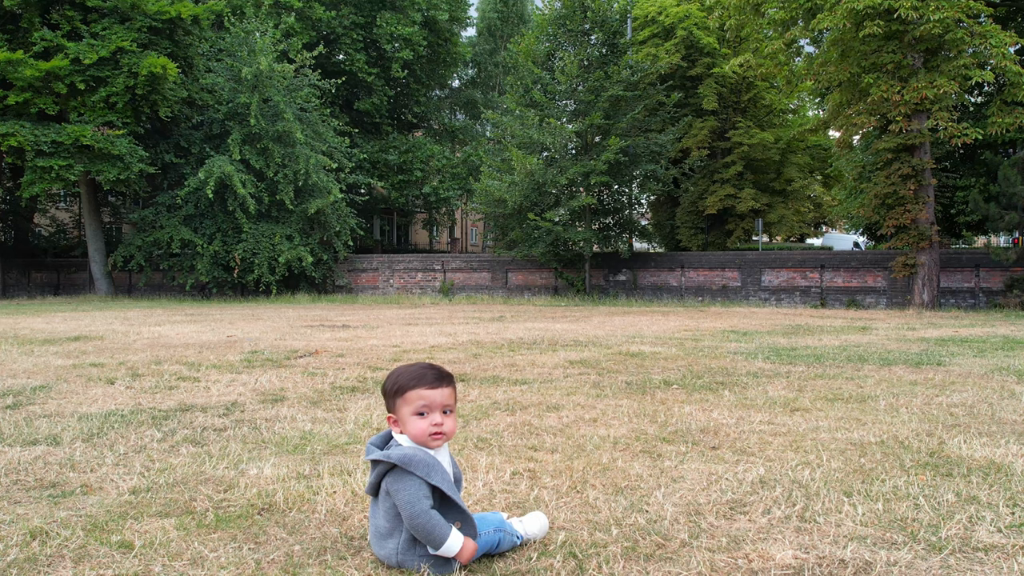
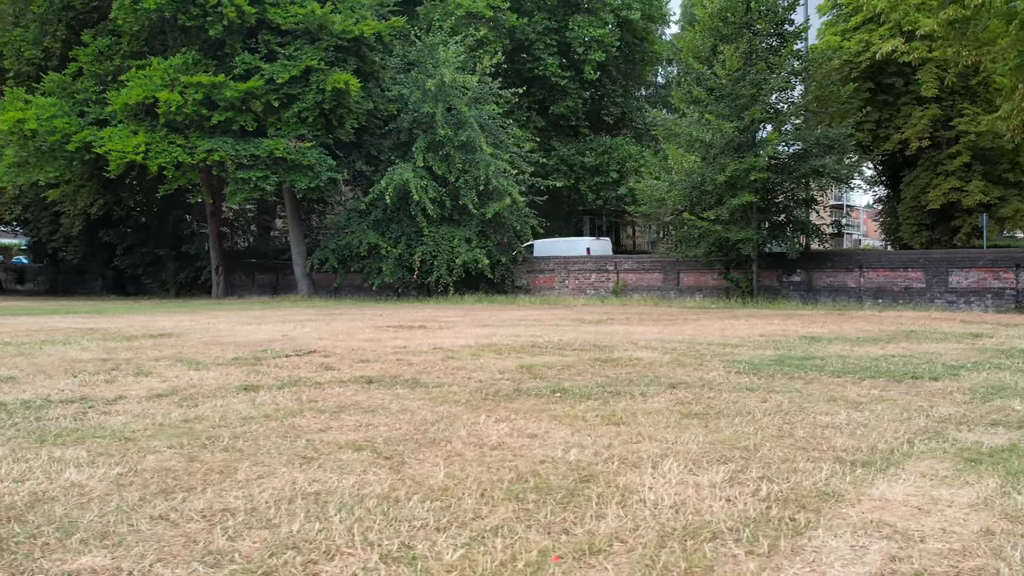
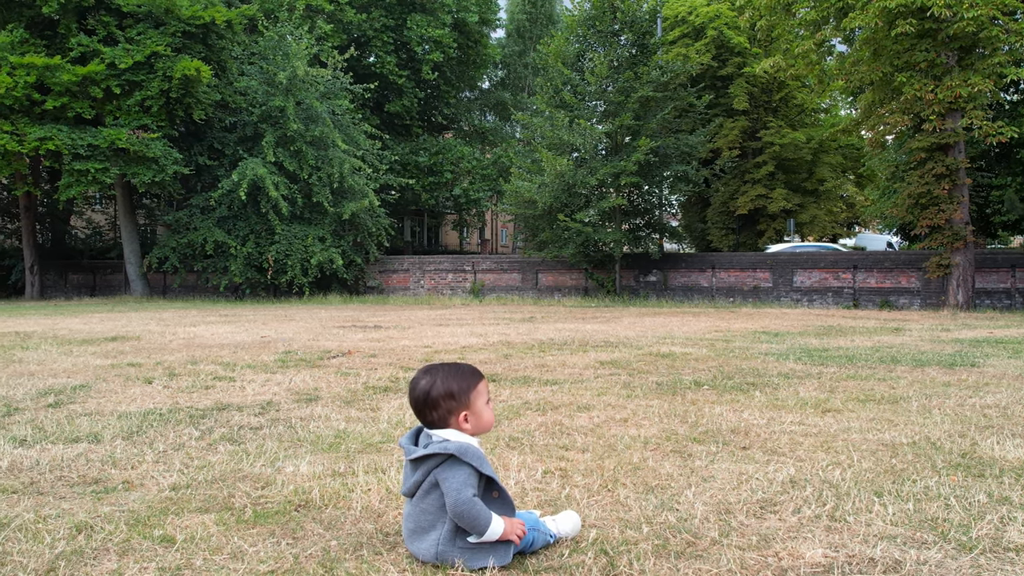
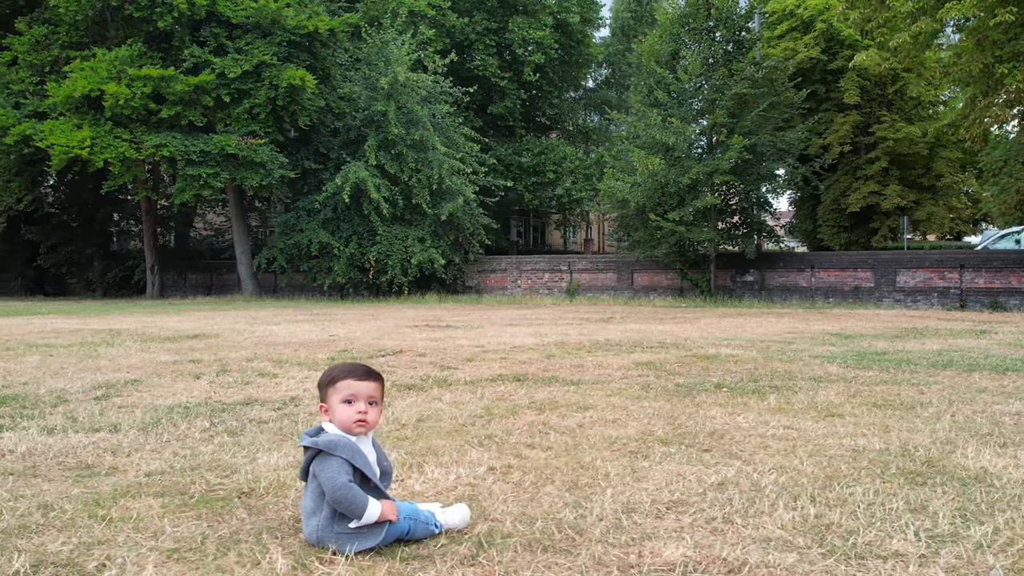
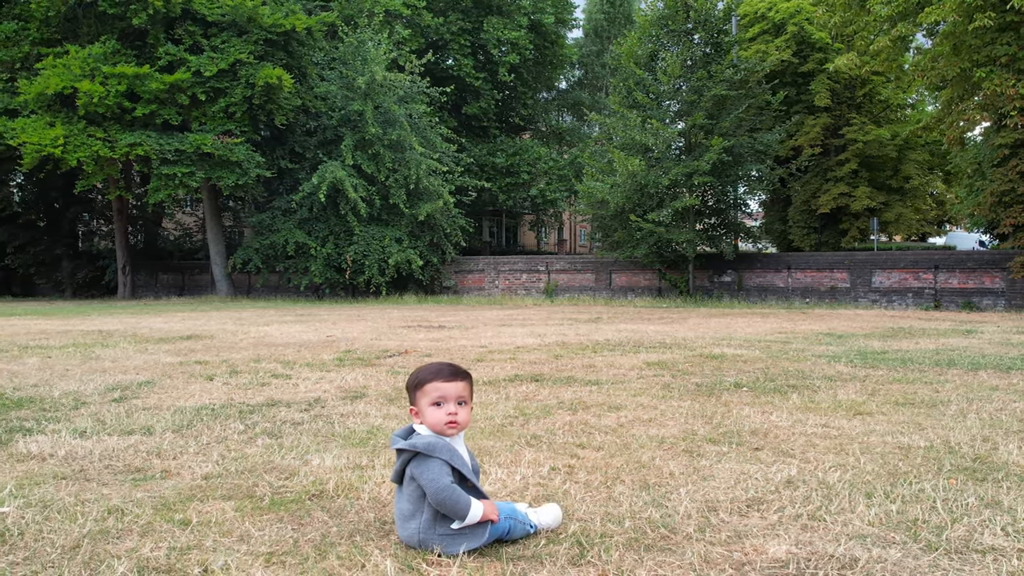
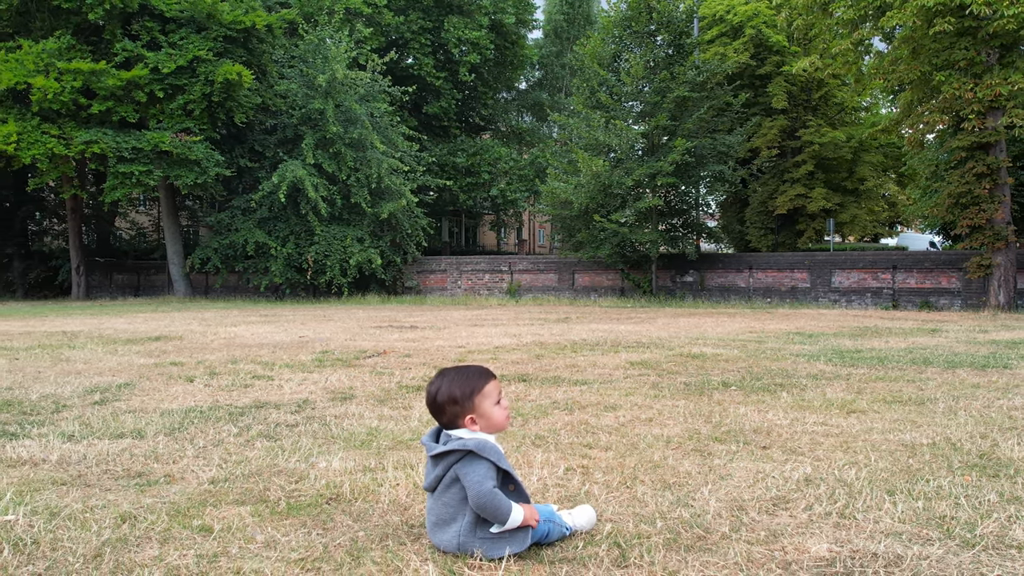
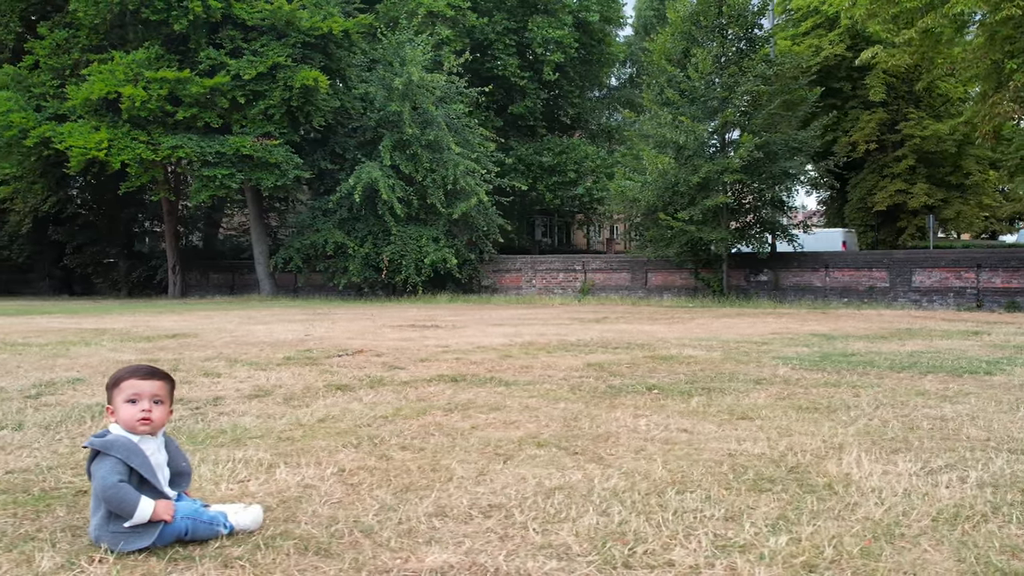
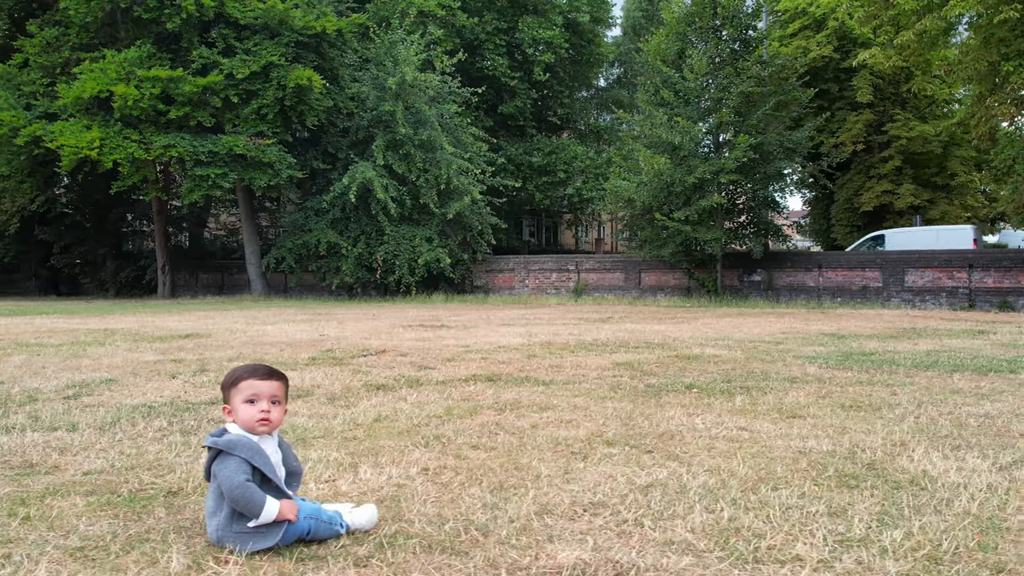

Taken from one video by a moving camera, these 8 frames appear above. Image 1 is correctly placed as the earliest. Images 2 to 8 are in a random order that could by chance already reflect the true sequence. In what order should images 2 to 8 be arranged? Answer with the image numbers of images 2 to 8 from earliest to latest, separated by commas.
3, 6, 5, 4, 8, 7, 2
